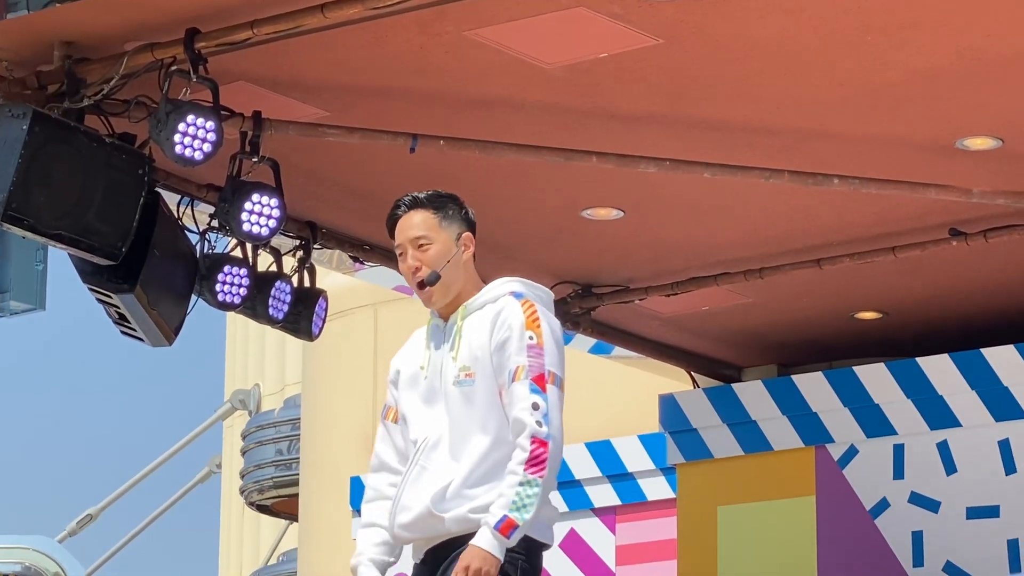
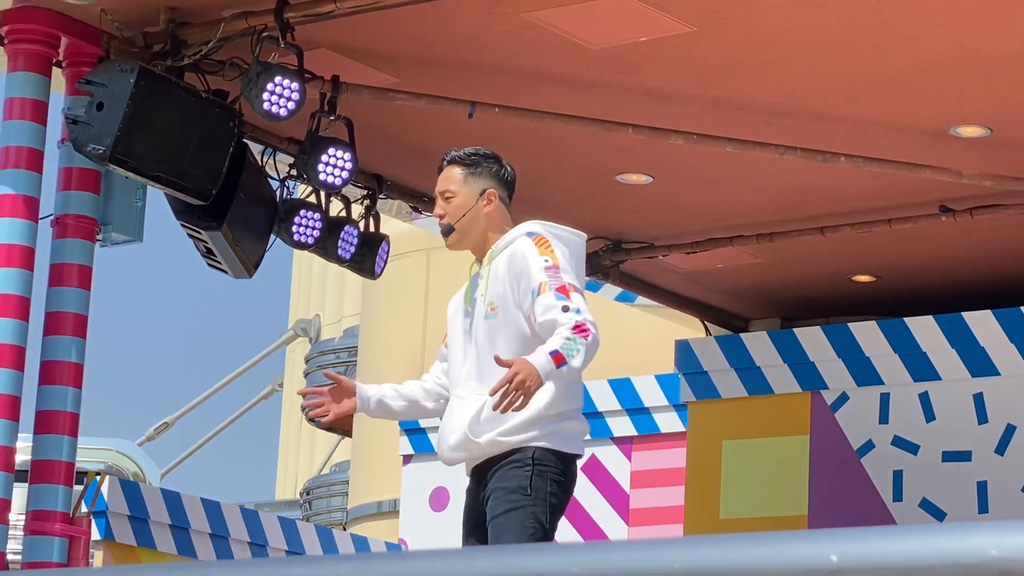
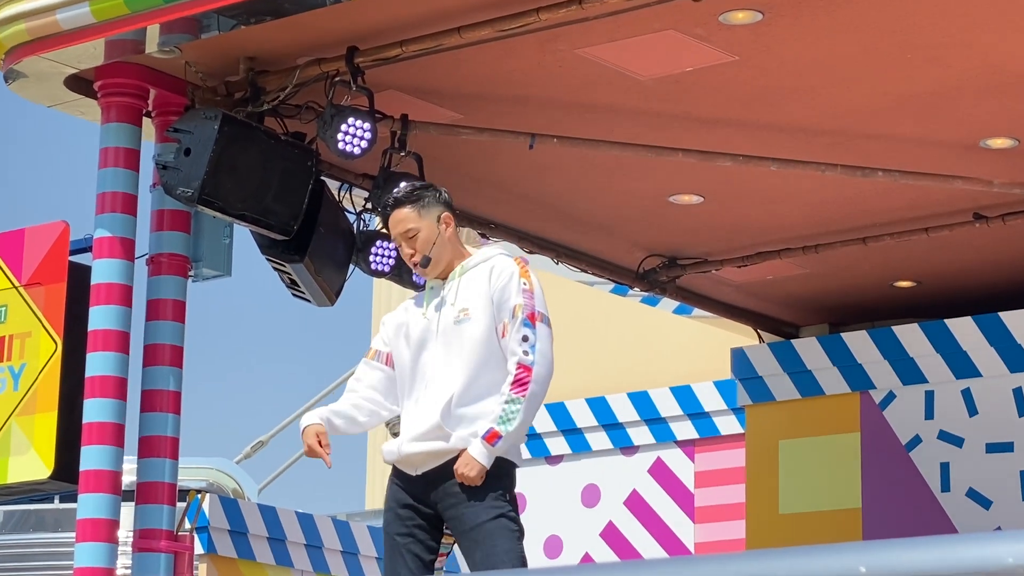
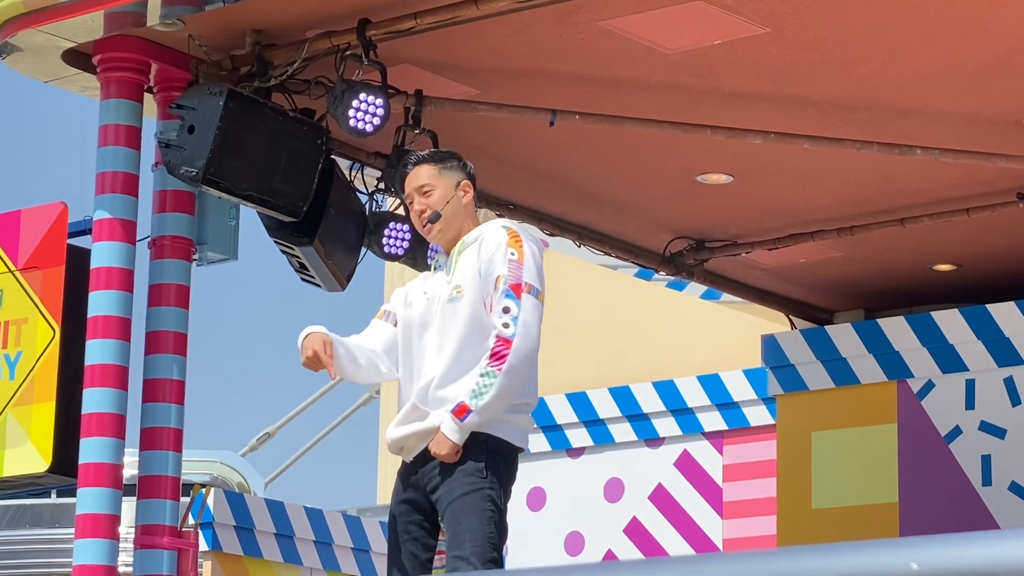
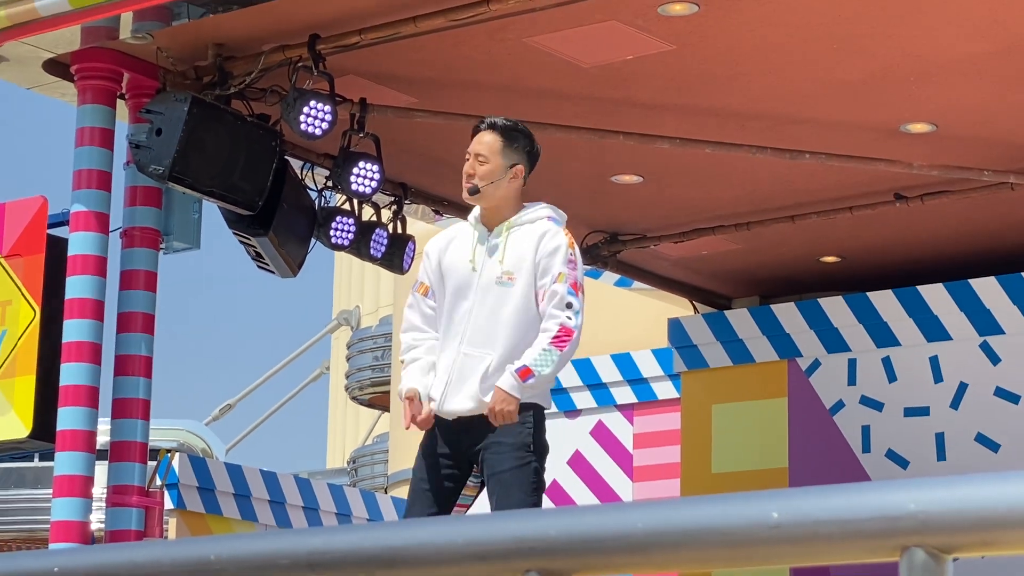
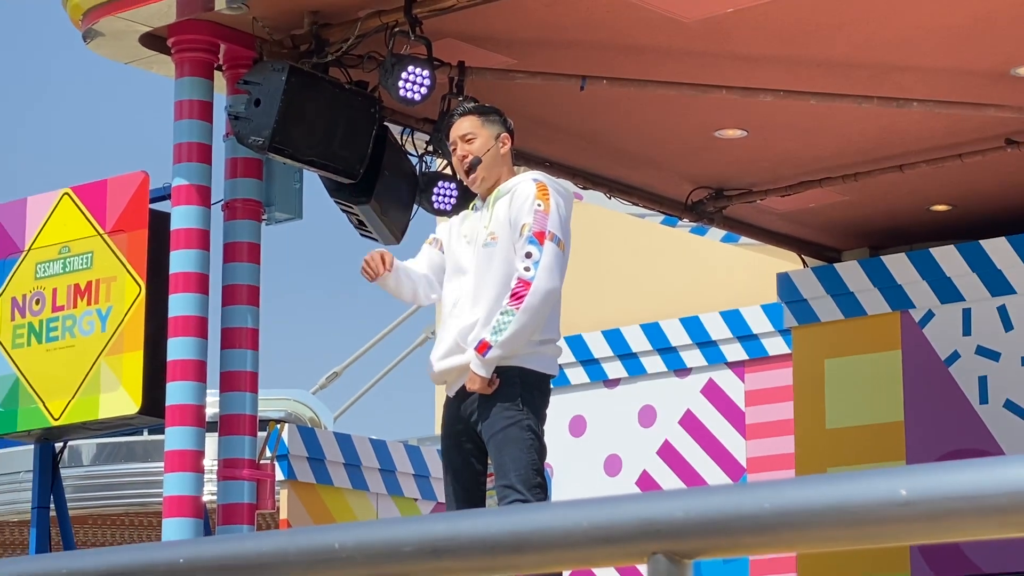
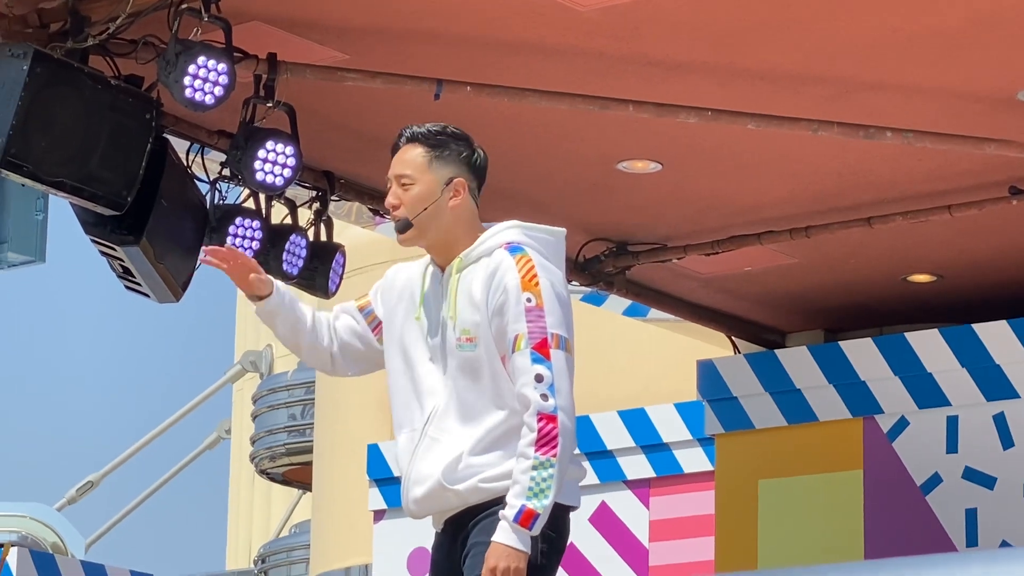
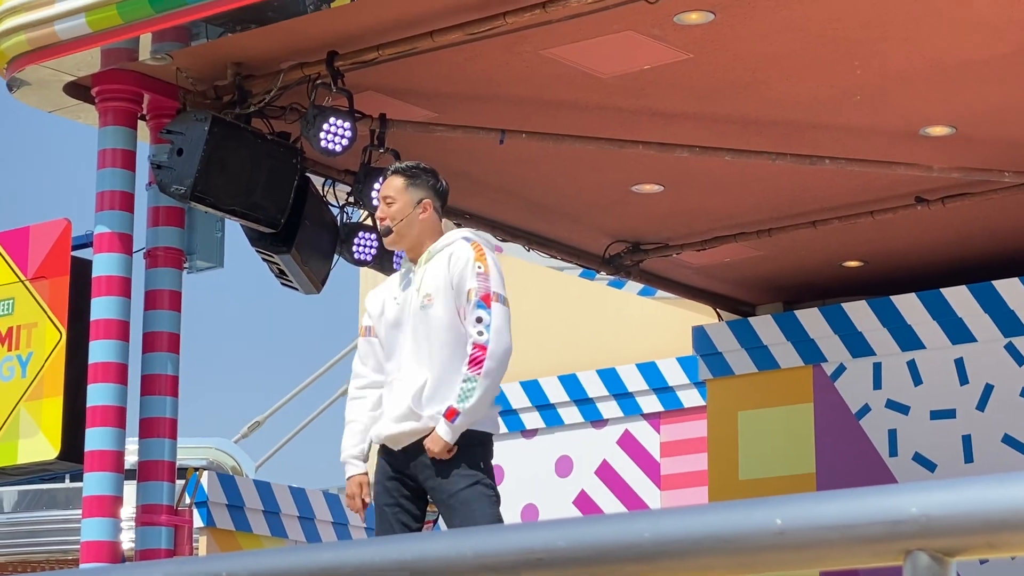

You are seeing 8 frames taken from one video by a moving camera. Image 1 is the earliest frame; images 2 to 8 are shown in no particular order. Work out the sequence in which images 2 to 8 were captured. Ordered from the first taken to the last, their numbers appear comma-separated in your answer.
7, 2, 5, 8, 3, 4, 6
